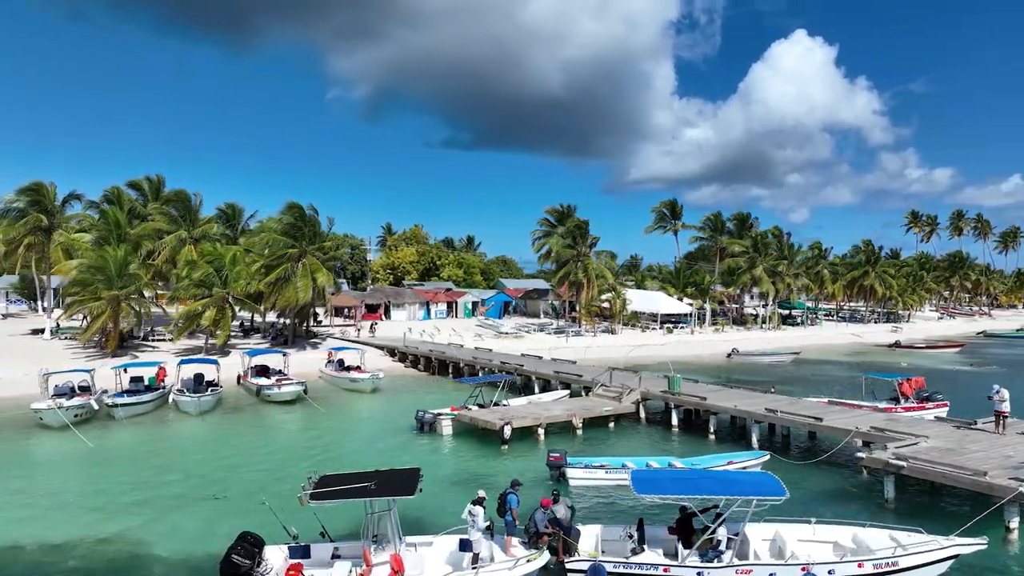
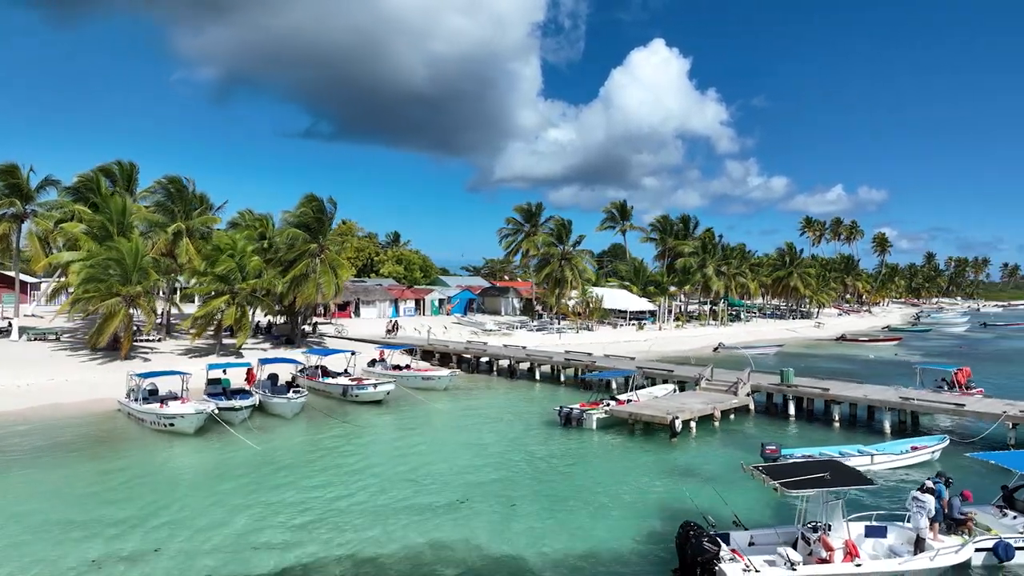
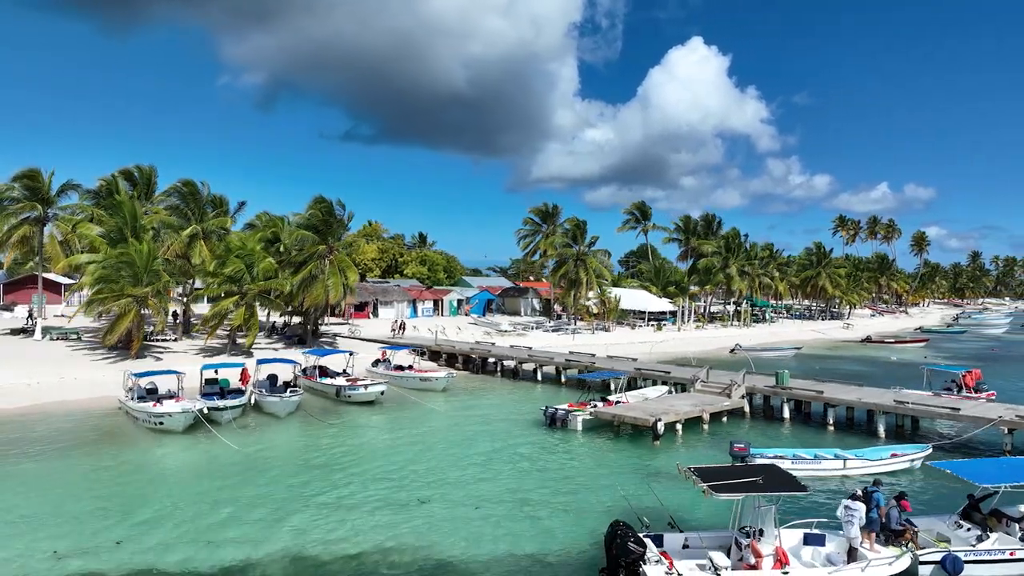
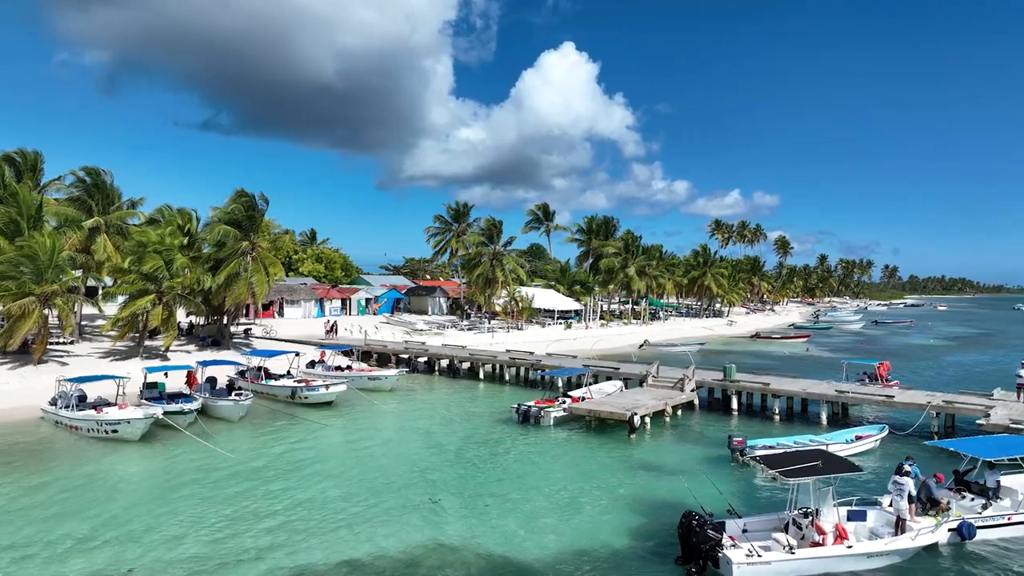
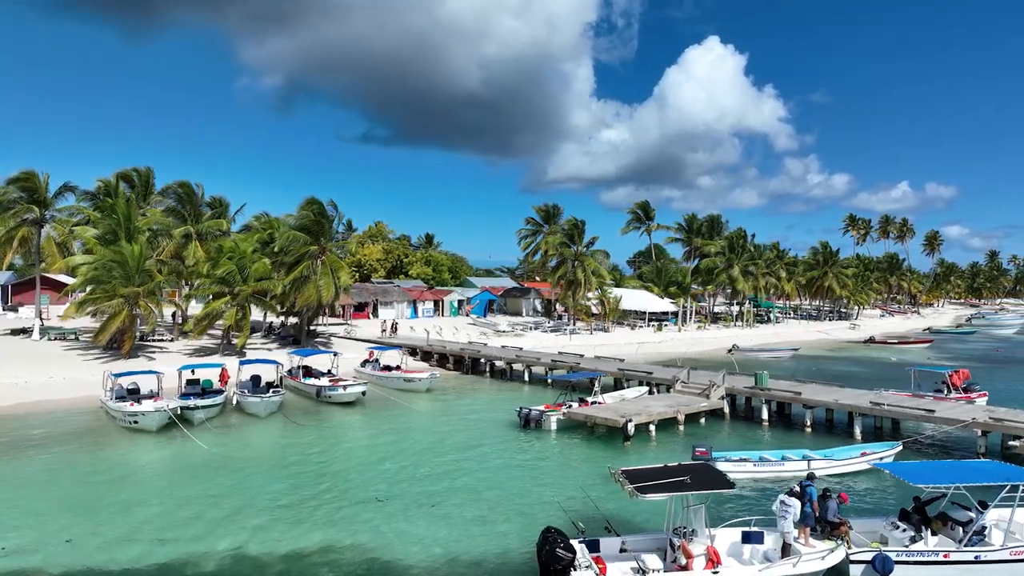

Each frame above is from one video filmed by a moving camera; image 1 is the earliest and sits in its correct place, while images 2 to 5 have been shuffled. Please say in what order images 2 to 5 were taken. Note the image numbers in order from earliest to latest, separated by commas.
5, 3, 2, 4
